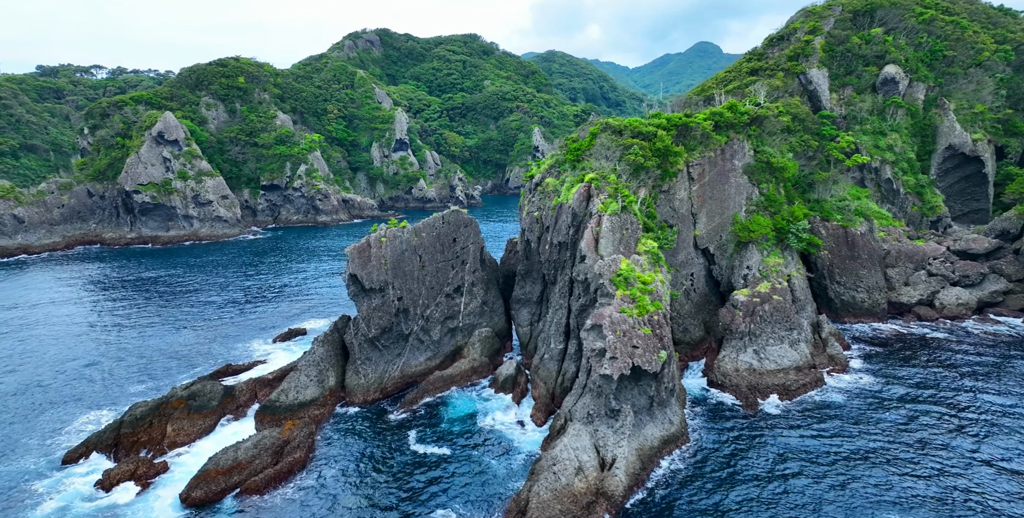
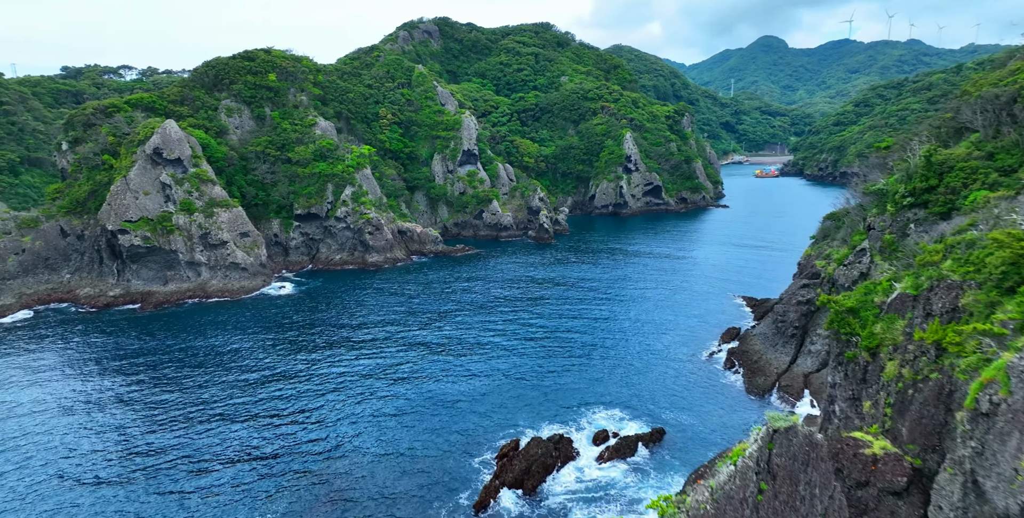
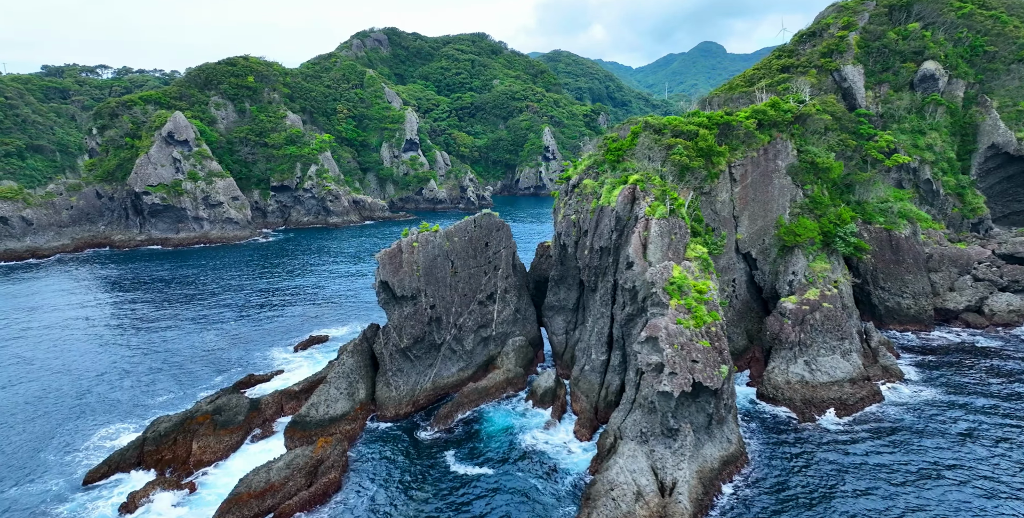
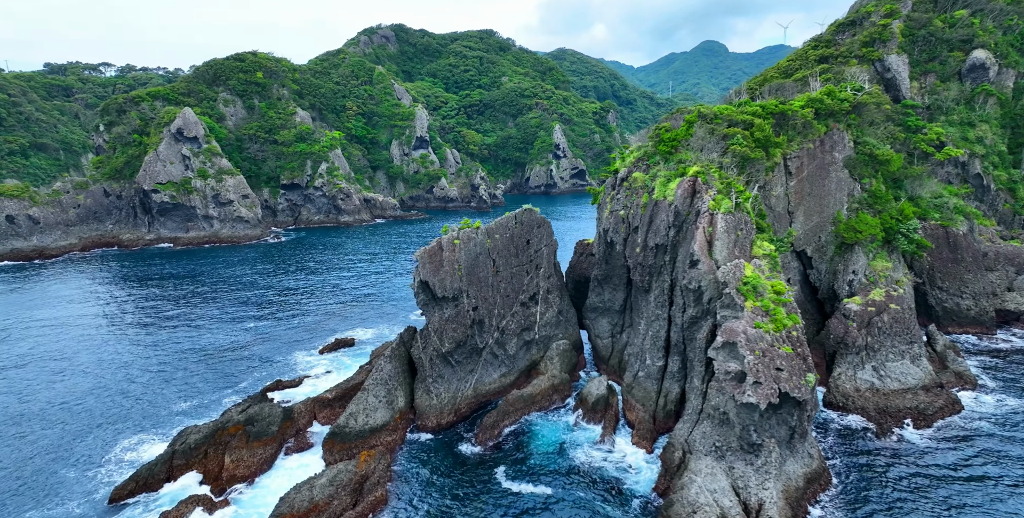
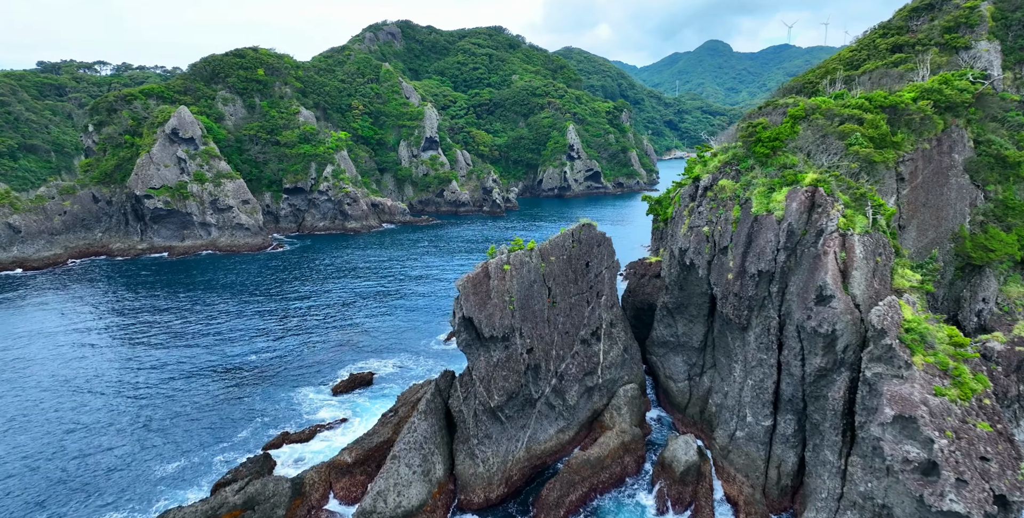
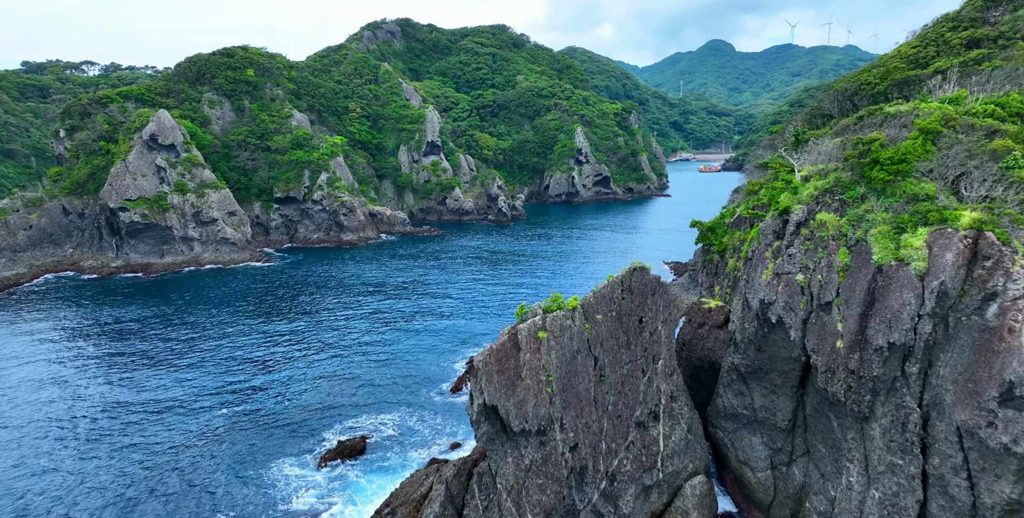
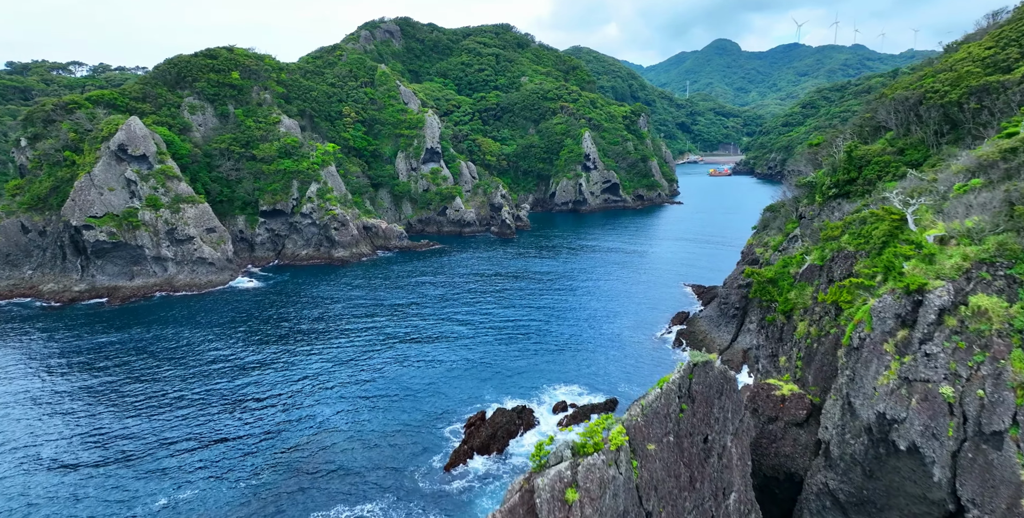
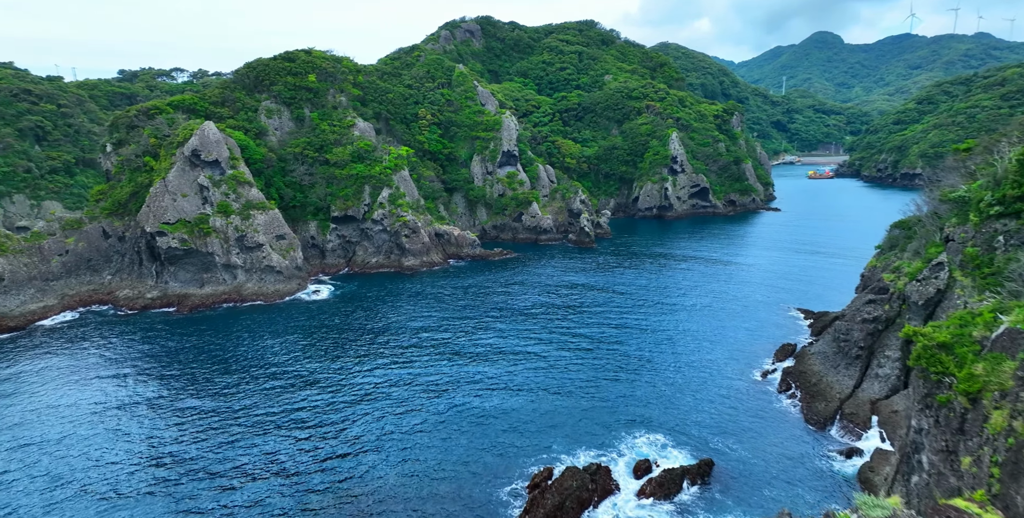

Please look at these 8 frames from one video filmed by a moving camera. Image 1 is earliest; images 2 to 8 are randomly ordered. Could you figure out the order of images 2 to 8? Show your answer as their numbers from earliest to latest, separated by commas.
3, 4, 5, 6, 7, 2, 8
